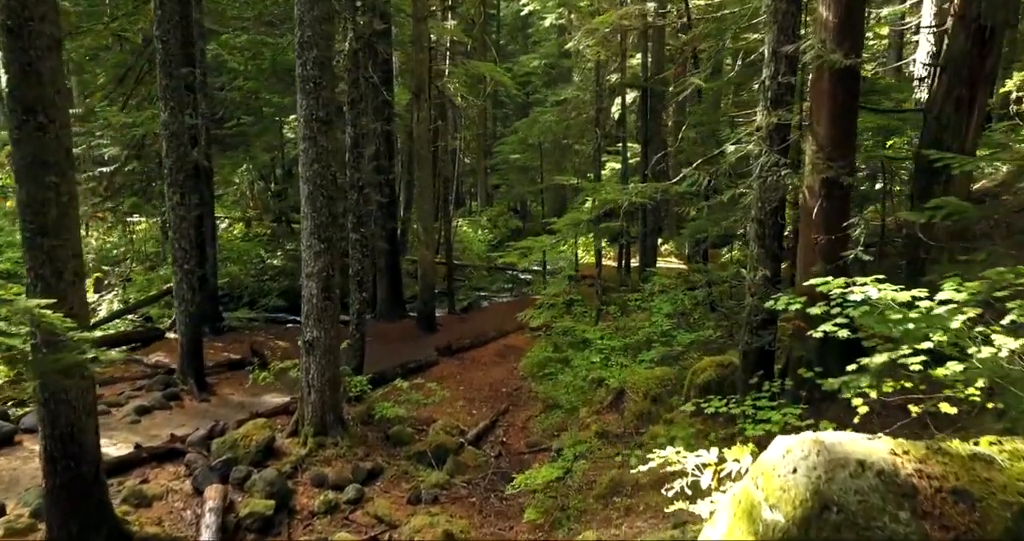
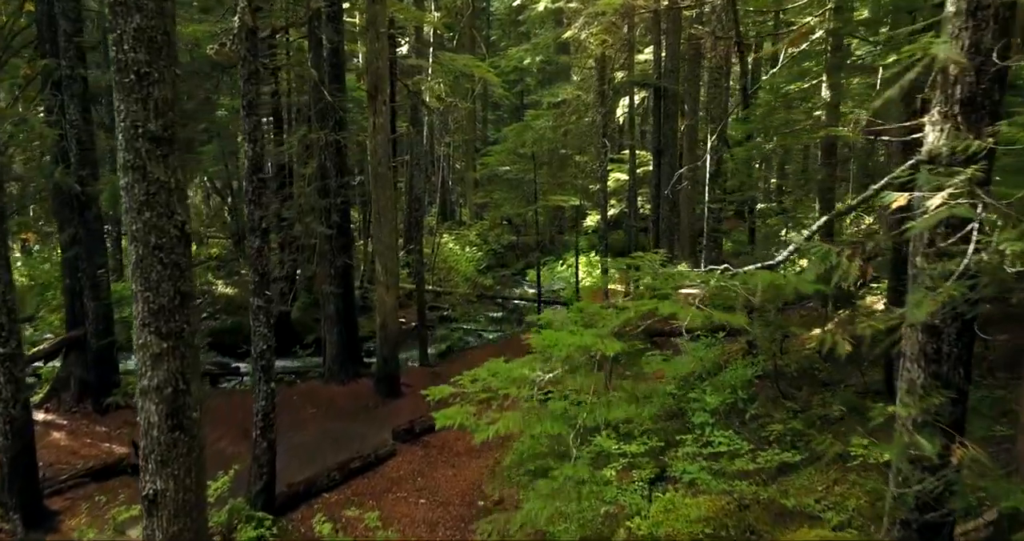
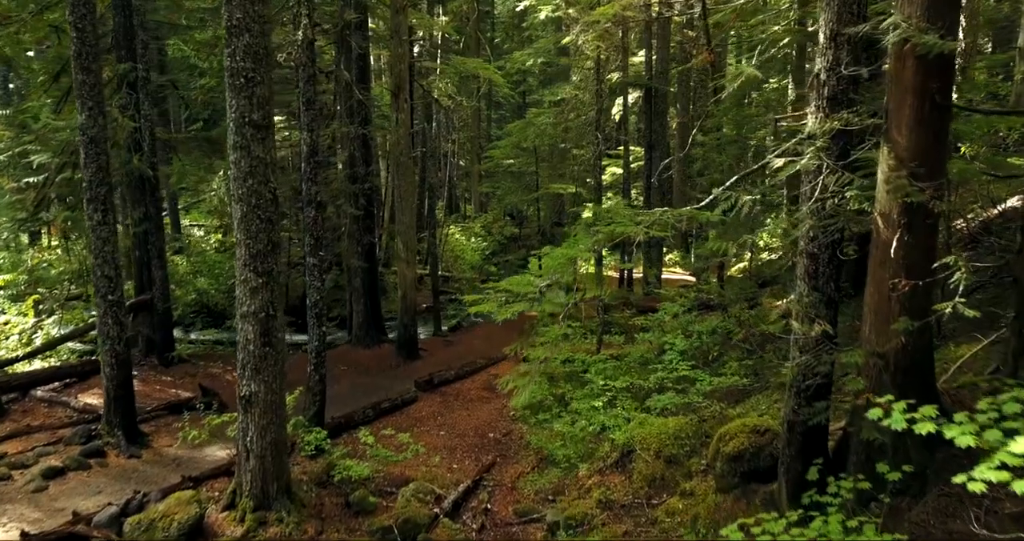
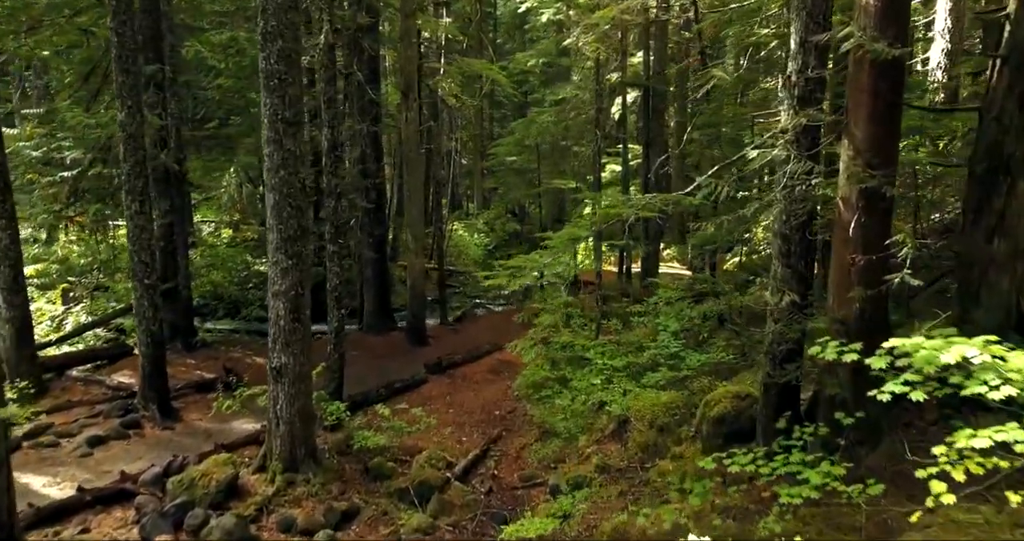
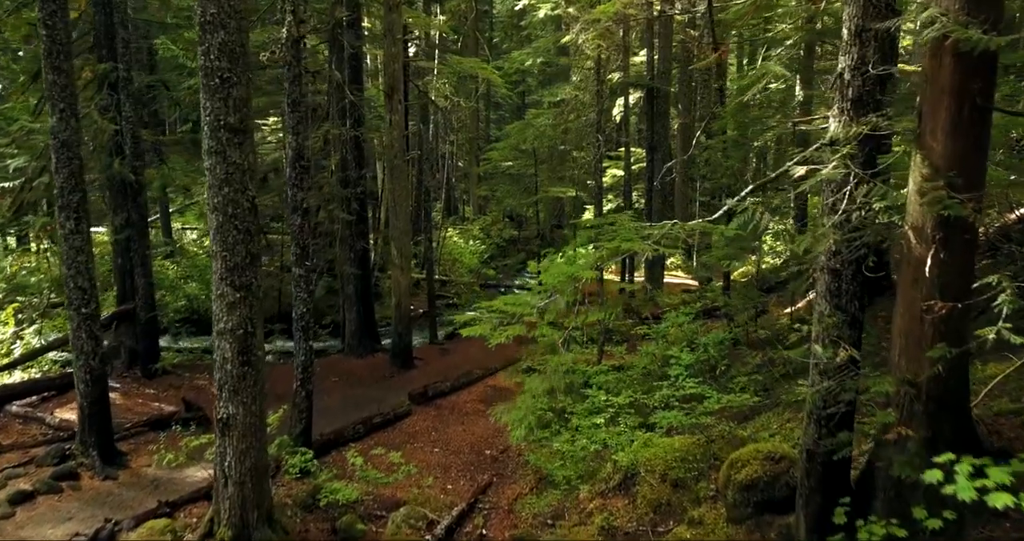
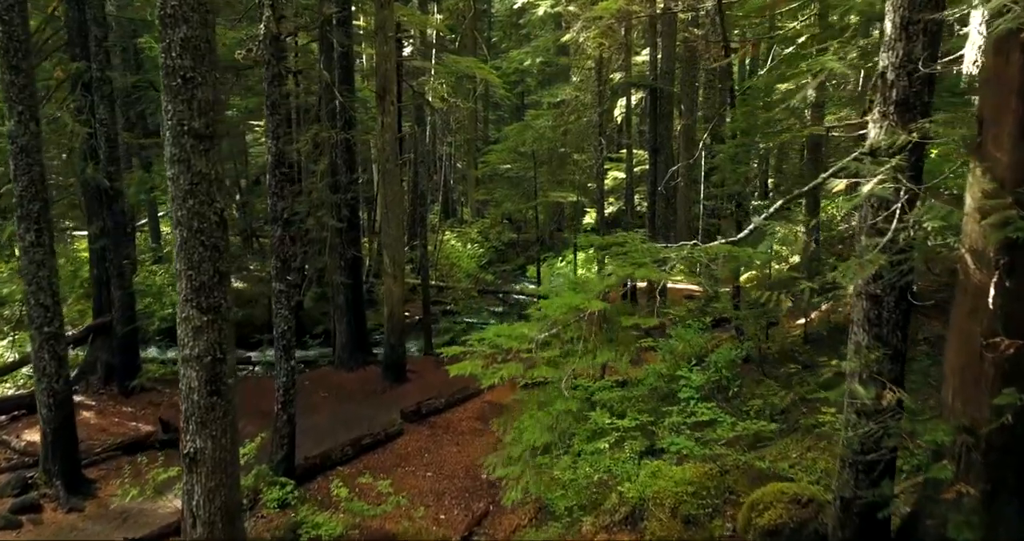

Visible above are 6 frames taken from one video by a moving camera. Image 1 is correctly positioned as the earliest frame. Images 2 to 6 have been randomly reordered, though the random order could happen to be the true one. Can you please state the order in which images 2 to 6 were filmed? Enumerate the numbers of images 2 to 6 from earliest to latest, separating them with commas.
4, 3, 5, 6, 2
